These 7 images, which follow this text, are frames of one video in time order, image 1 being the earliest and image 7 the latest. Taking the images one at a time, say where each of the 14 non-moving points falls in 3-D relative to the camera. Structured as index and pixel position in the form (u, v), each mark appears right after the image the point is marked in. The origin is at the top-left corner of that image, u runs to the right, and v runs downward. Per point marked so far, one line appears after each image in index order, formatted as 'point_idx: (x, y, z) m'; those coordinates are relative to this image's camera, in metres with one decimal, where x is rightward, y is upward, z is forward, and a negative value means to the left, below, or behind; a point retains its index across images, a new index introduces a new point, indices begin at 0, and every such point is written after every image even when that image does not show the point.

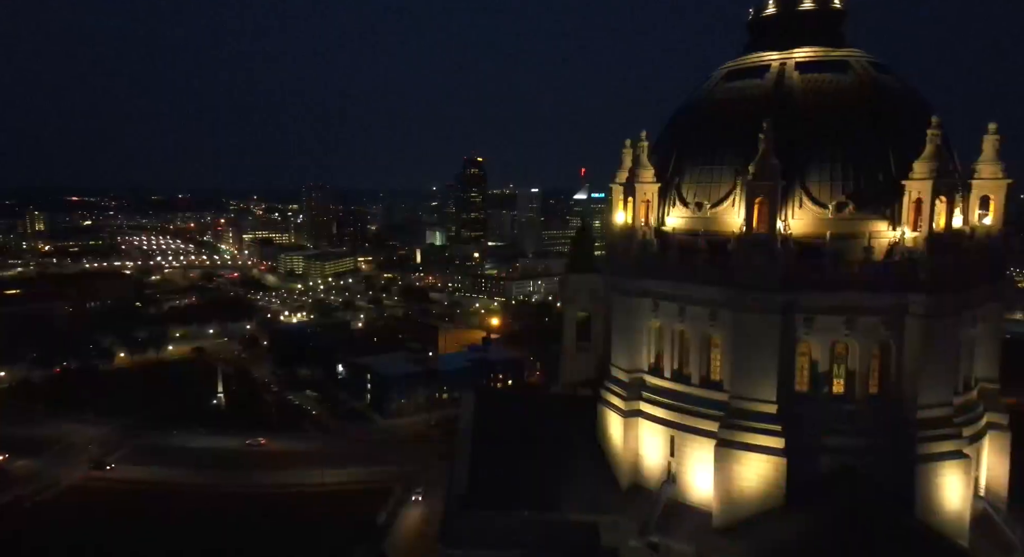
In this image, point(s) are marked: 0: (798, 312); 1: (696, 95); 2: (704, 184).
0: (+4.8, -0.6, +12.9) m
1: (+4.0, +3.9, +16.5) m
2: (+3.7, +1.8, +14.6) m
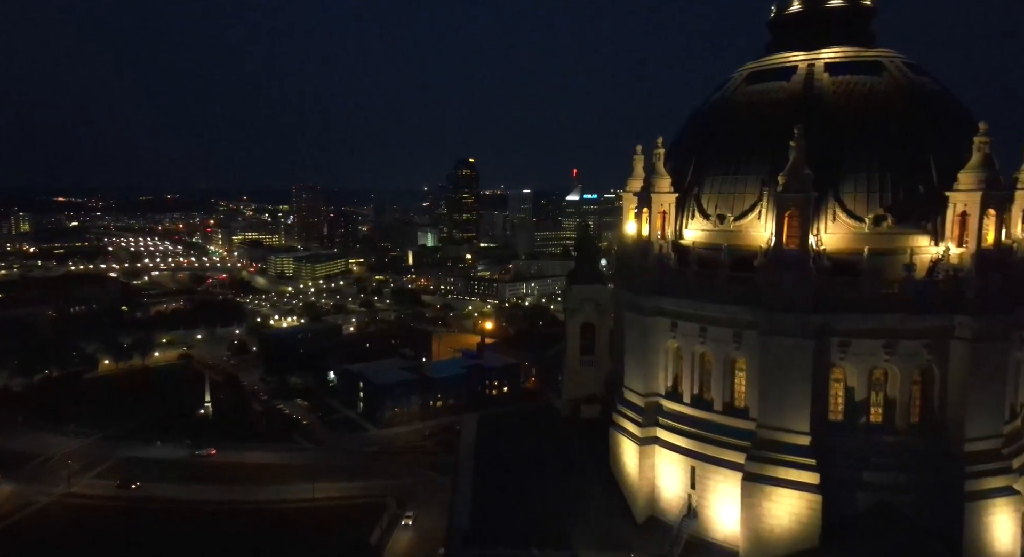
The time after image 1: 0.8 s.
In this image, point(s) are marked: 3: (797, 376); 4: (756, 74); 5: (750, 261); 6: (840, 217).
0: (+5.0, -0.9, +11.9) m
1: (+4.1, +3.6, +15.4) m
2: (+3.8, +1.5, +13.6) m
3: (+4.4, -1.5, +11.9) m
4: (+4.6, +3.9, +14.5) m
5: (+4.1, +0.3, +12.9) m
6: (+5.3, +1.0, +12.2) m
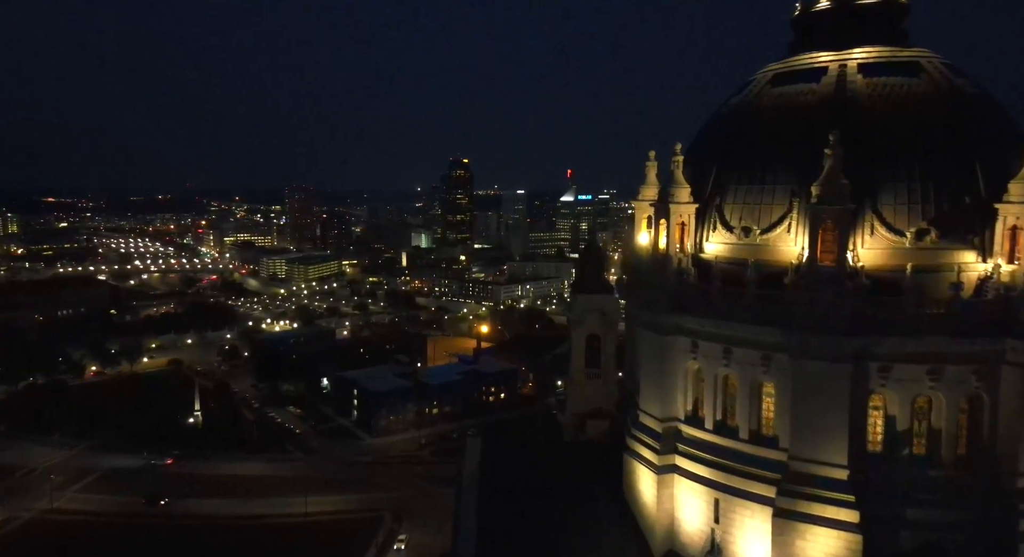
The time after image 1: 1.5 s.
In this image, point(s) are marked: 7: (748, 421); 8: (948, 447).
0: (+5.1, -1.2, +10.9) m
1: (+4.2, +3.3, +14.4) m
2: (+4.0, +1.2, +12.6) m
3: (+4.6, -1.8, +10.9) m
4: (+4.8, +3.6, +13.5) m
5: (+4.2, 0.0, +12.0) m
6: (+5.4, +0.7, +11.2) m
7: (+3.8, -2.3, +12.1) m
8: (+6.2, -2.4, +10.9) m
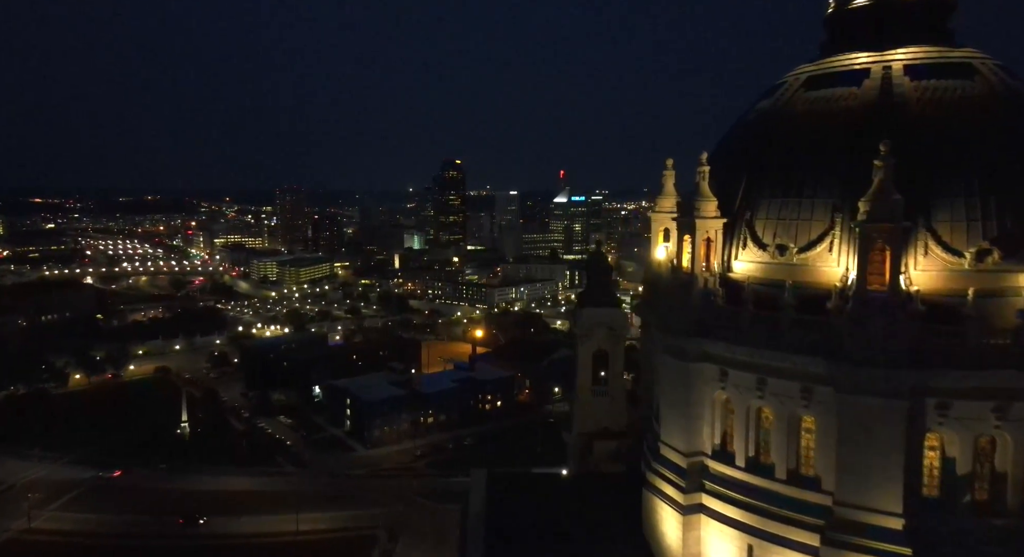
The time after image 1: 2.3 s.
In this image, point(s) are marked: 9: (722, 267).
0: (+5.3, -1.5, +9.8) m
1: (+4.4, +3.0, +13.3) m
2: (+4.1, +0.9, +11.5) m
3: (+4.8, -2.1, +9.8) m
4: (+4.9, +3.3, +12.4) m
5: (+4.4, -0.3, +10.8) m
6: (+5.6, +0.4, +10.1) m
7: (+3.9, -2.6, +11.0) m
8: (+6.4, -2.7, +9.8) m
9: (+3.4, +0.2, +12.4) m
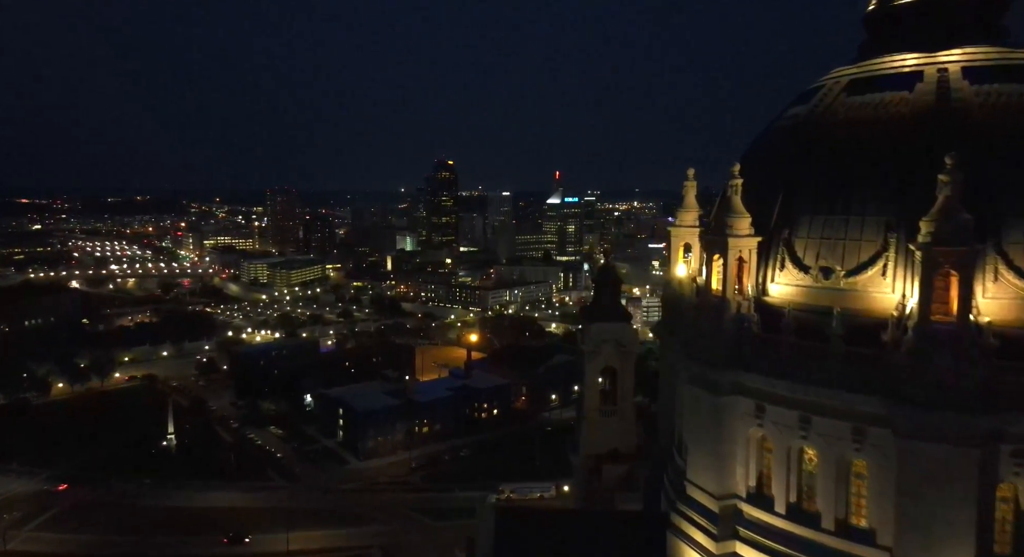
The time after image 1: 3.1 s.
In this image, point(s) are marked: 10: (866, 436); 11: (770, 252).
0: (+5.5, -1.8, +8.7) m
1: (+4.5, +2.7, +12.2) m
2: (+4.3, +0.5, +10.3) m
3: (+5.0, -2.5, +8.7) m
4: (+5.1, +2.9, +11.2) m
5: (+4.6, -0.7, +9.7) m
6: (+5.8, 0.0, +9.0) m
7: (+4.2, -3.0, +9.9) m
8: (+6.6, -3.1, +8.6) m
9: (+3.6, -0.2, +11.2) m
10: (+4.4, -2.0, +9.5) m
11: (+3.8, +0.4, +11.2) m
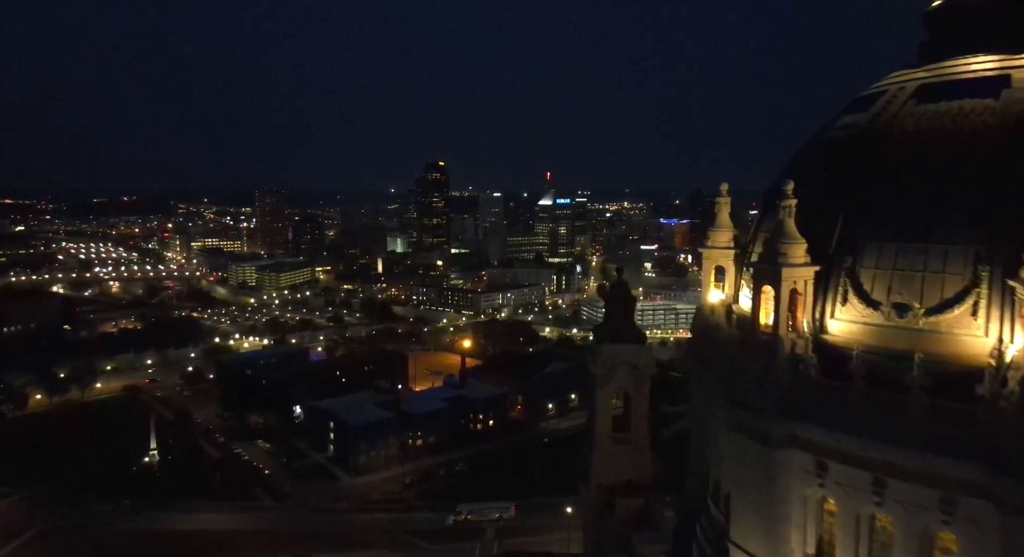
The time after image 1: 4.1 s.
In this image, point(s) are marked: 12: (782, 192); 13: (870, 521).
0: (+5.8, -2.3, +7.2) m
1: (+4.8, +2.2, +10.7) m
2: (+4.6, +0.1, +8.9) m
3: (+5.3, -2.9, +7.2) m
4: (+5.4, +2.5, +9.8) m
5: (+4.9, -1.1, +8.3) m
6: (+6.1, -0.4, +7.6) m
7: (+4.4, -3.4, +8.4) m
8: (+6.9, -3.5, +7.2) m
9: (+3.8, -0.6, +9.8) m
10: (+4.7, -2.4, +8.0) m
11: (+4.1, -0.1, +9.7) m
12: (+3.5, +1.2, +10.0) m
13: (+4.1, -2.8, +8.9) m
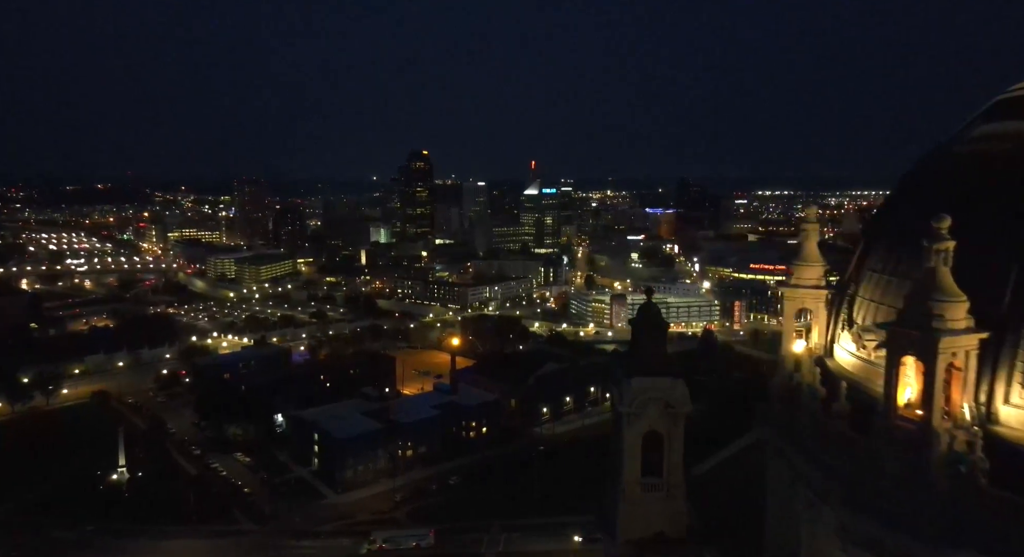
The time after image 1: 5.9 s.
0: (+6.5, -3.0, +4.8) m
1: (+5.3, +1.6, +8.2) m
2: (+5.2, -0.6, +6.4) m
3: (+5.9, -3.6, +4.8) m
4: (+6.0, +1.8, +7.3) m
5: (+5.5, -1.8, +5.8) m
6: (+6.7, -1.1, +5.1) m
7: (+5.0, -4.1, +6.0) m
8: (+7.5, -4.2, +4.9) m
9: (+4.4, -1.3, +7.3) m
10: (+5.3, -3.1, +5.6) m
11: (+4.6, -0.7, +7.2) m
12: (+4.1, +0.5, +7.5) m
13: (+4.7, -3.5, +6.4) m
